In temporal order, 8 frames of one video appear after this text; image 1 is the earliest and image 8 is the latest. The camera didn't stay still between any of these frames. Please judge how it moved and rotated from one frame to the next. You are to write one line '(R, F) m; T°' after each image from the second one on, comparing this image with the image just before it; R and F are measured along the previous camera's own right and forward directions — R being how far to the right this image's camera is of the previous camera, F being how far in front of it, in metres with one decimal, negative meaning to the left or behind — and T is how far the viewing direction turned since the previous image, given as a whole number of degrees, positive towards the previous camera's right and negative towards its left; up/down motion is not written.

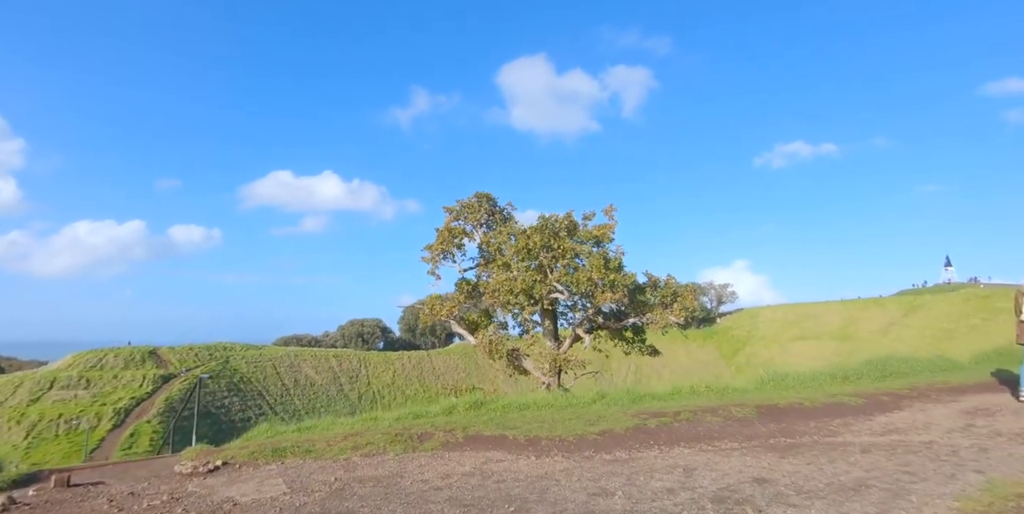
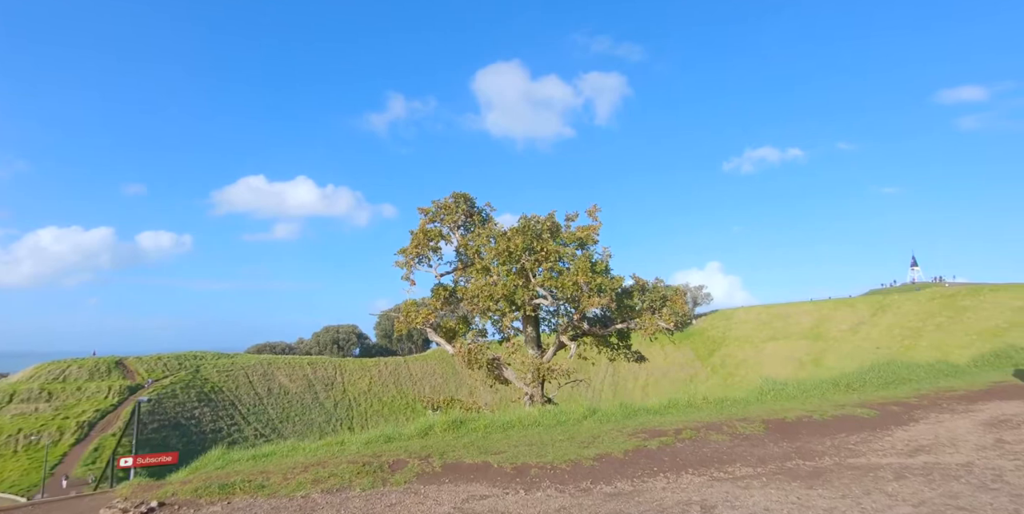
(0.0, +0.4) m; +2°
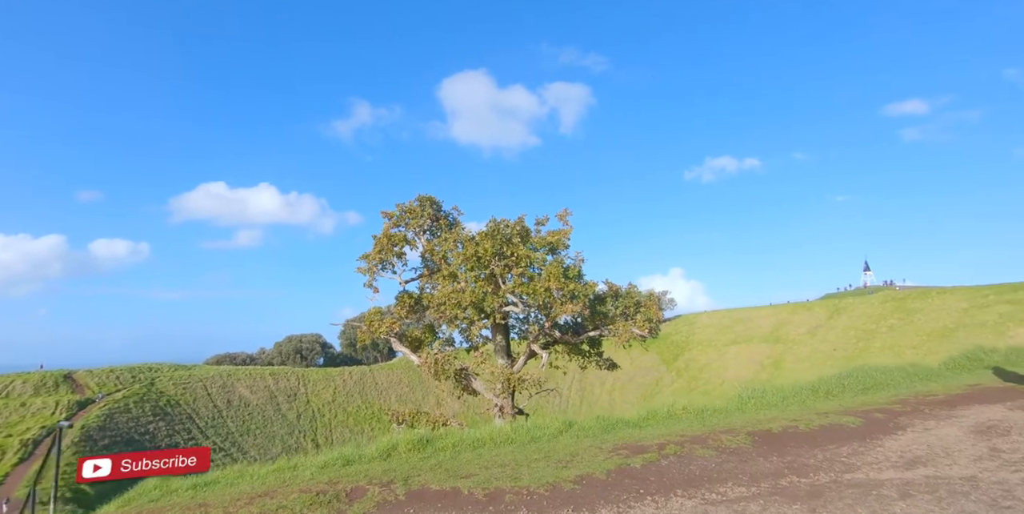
(0.0, +0.3) m; +3°
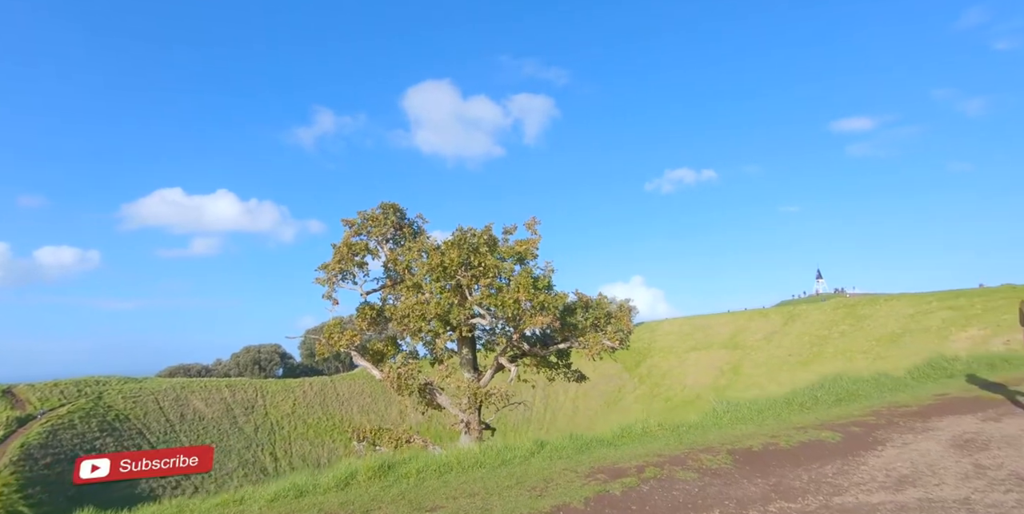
(0.0, +0.2) m; +3°
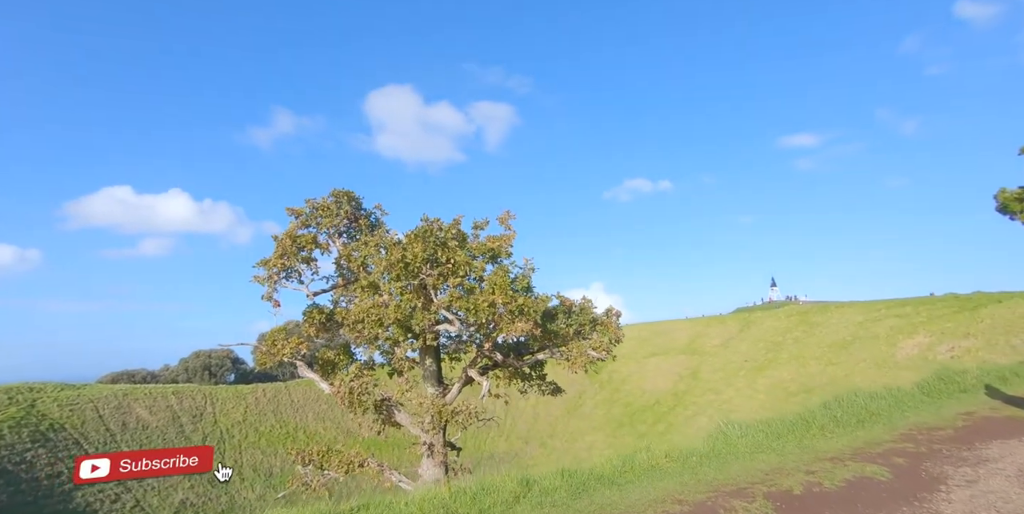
(-0.1, +0.7) m; +4°
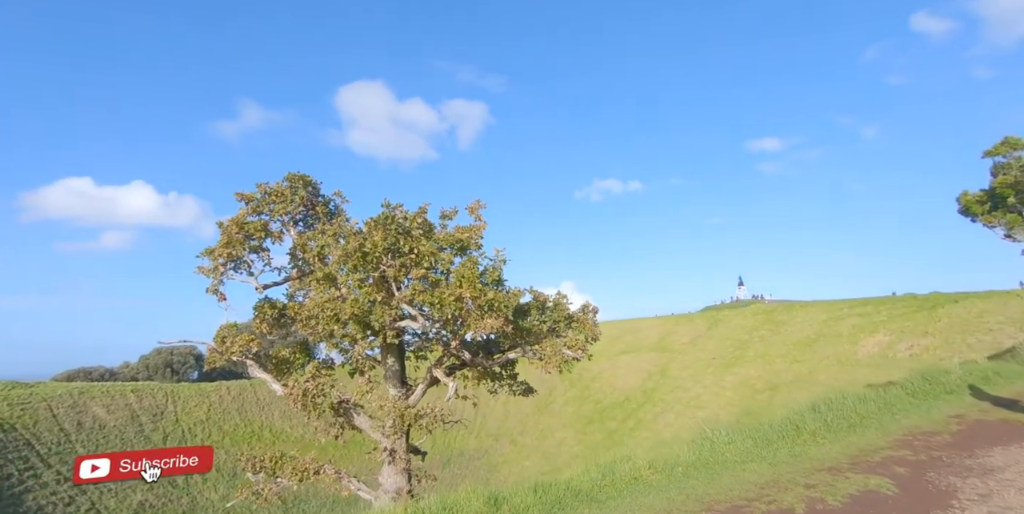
(0.0, +0.4) m; +3°
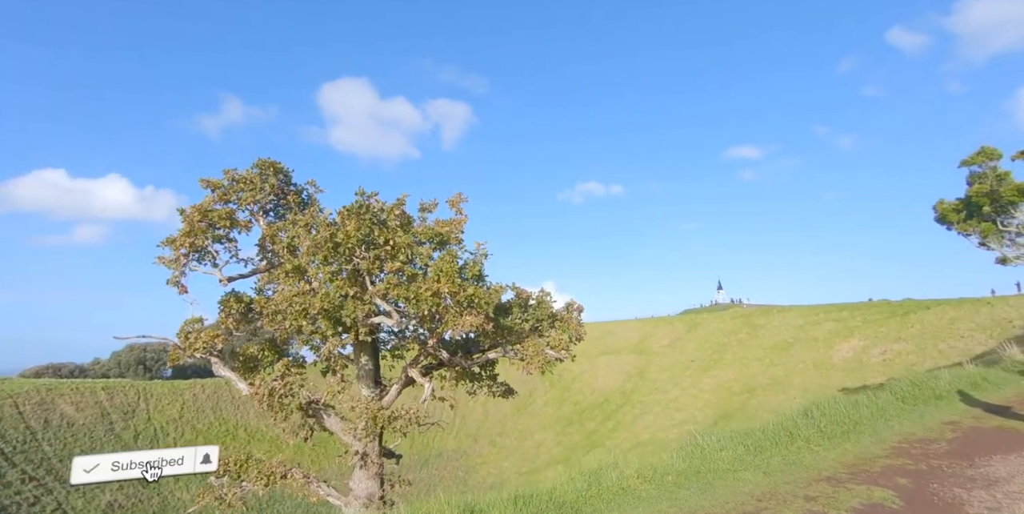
(0.0, +0.2) m; +2°
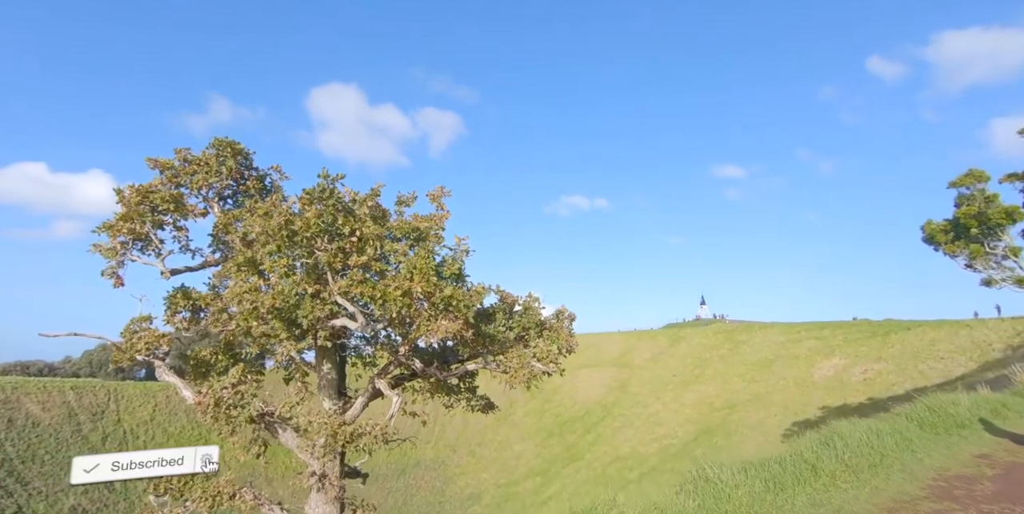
(0.0, +0.5) m; +1°
